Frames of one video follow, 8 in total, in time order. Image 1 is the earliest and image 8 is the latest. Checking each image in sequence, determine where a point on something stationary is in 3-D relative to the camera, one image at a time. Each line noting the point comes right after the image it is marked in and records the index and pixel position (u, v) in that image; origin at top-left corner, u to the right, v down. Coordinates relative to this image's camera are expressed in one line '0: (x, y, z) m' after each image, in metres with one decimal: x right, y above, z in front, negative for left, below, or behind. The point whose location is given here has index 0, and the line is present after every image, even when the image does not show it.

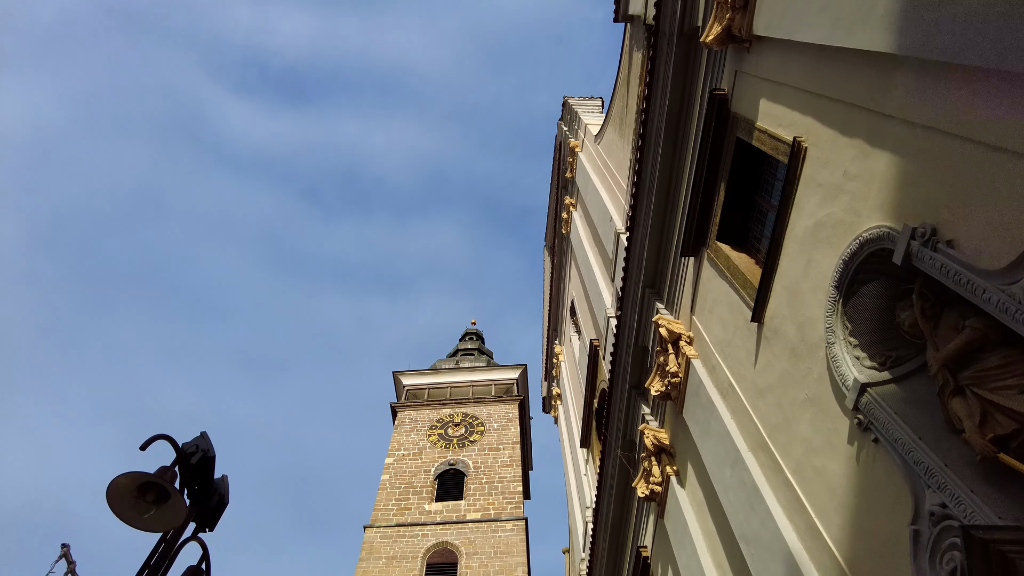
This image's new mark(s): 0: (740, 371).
0: (+2.2, -0.8, +6.1) m
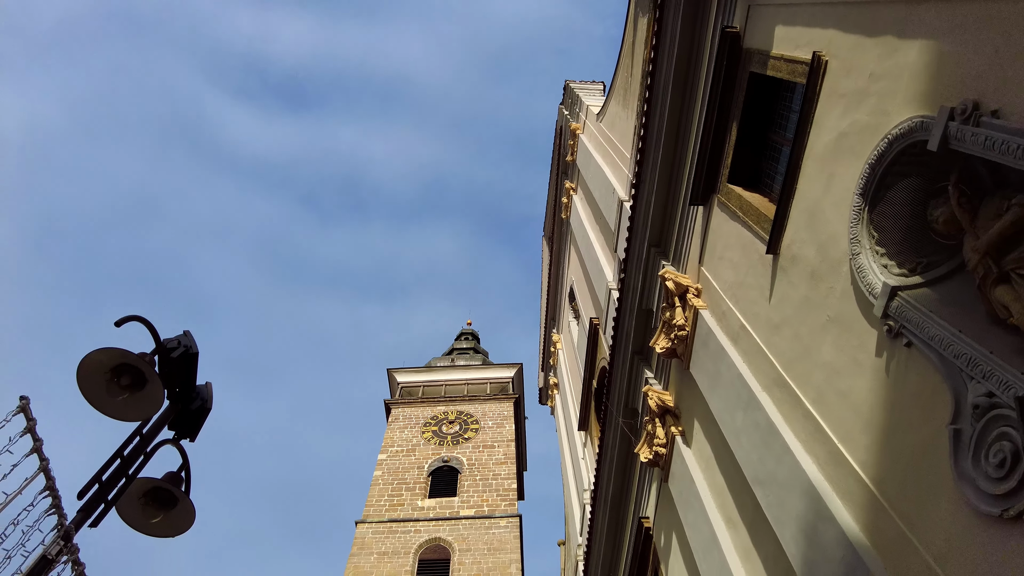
0: (+2.2, -0.2, +5.8) m
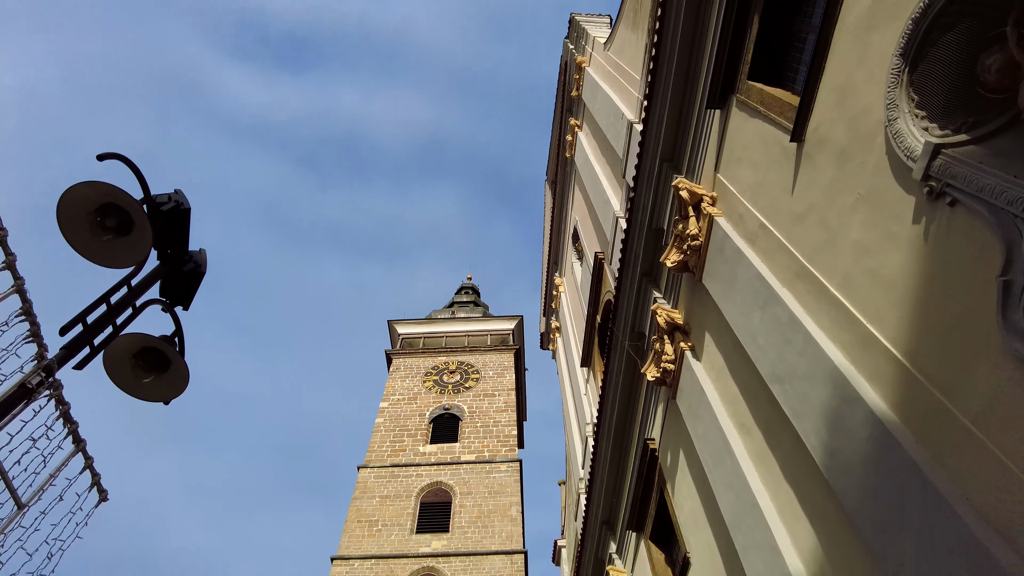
0: (+2.3, +0.7, +5.5) m
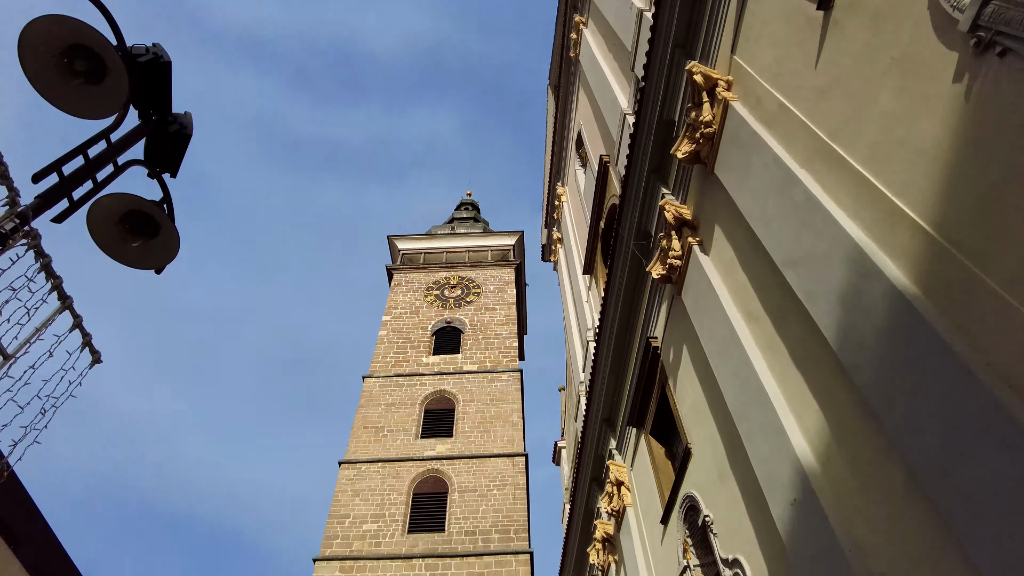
0: (+2.3, +1.7, +5.2) m
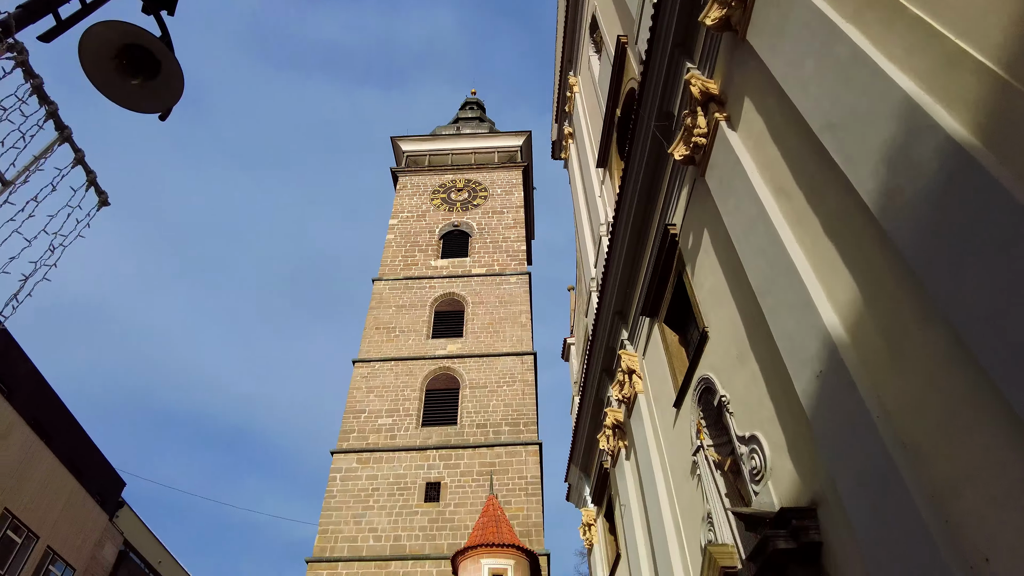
0: (+2.5, +2.6, +4.7) m
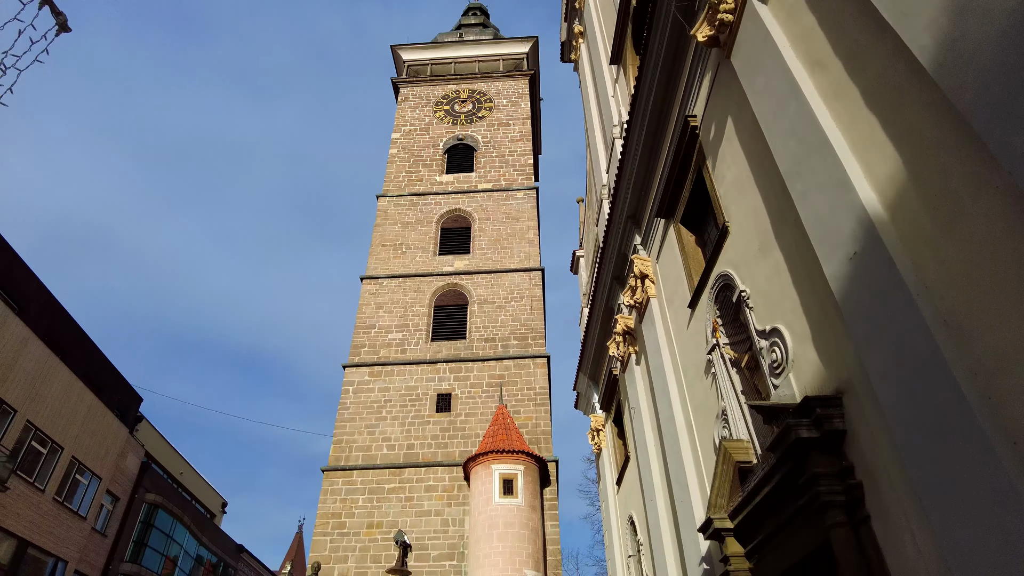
0: (+2.5, +3.5, +4.0) m
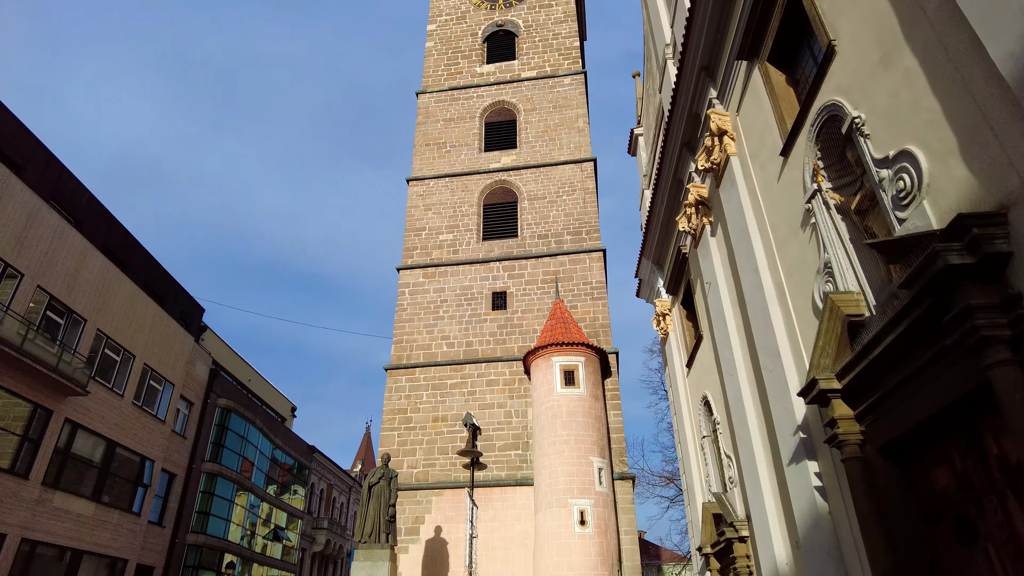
0: (+2.8, +4.6, +2.5) m
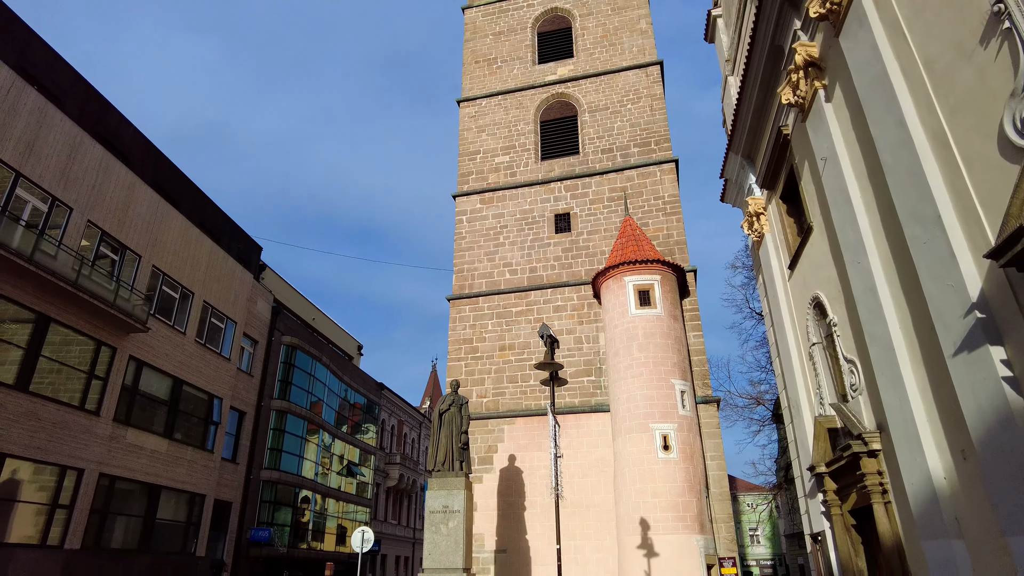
0: (+3.0, +5.6, +0.6) m
